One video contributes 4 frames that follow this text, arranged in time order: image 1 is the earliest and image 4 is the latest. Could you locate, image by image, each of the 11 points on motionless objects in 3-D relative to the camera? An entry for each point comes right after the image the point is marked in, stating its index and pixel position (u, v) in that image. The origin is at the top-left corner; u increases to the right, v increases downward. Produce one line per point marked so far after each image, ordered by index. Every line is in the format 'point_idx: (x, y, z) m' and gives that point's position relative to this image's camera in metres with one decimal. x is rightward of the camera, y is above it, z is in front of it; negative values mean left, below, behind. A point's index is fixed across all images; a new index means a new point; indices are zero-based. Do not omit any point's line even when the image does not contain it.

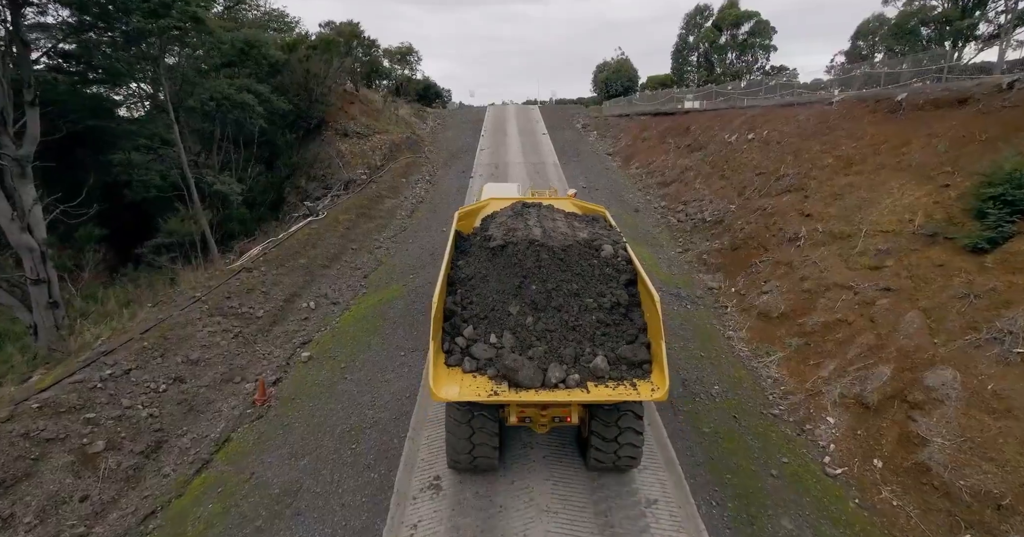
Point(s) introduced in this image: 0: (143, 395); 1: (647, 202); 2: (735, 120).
0: (-4.1, -1.4, +5.1) m
1: (+3.5, +1.6, +12.5) m
2: (+6.3, +4.0, +13.3) m
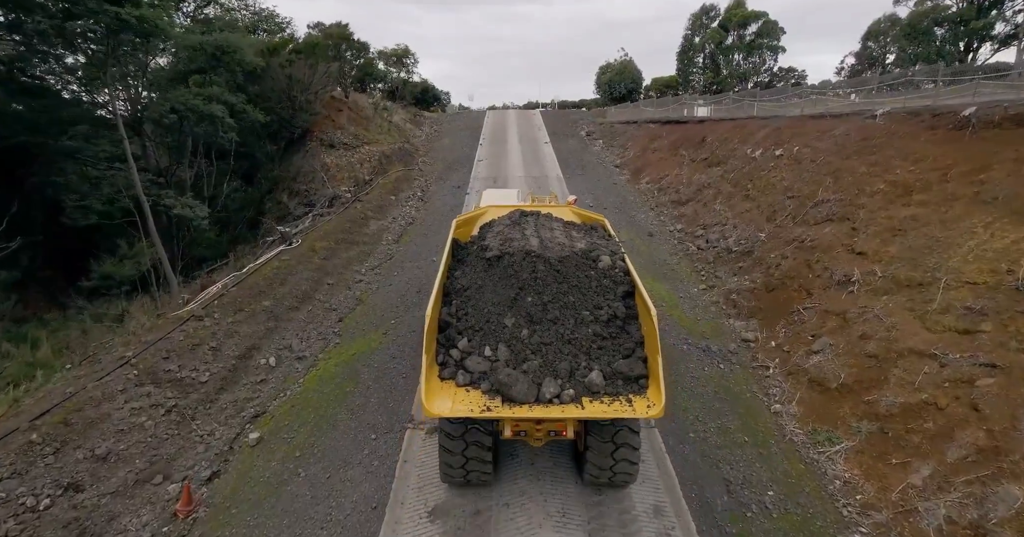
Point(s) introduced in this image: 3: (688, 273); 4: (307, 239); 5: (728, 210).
0: (-4.1, -2.1, +3.9) m
1: (+3.5, +0.9, +11.3) m
2: (+6.2, +3.4, +12.0) m
3: (+3.3, -0.1, +8.9) m
4: (-4.3, +0.6, +9.9) m
5: (+4.7, +1.2, +10.4) m
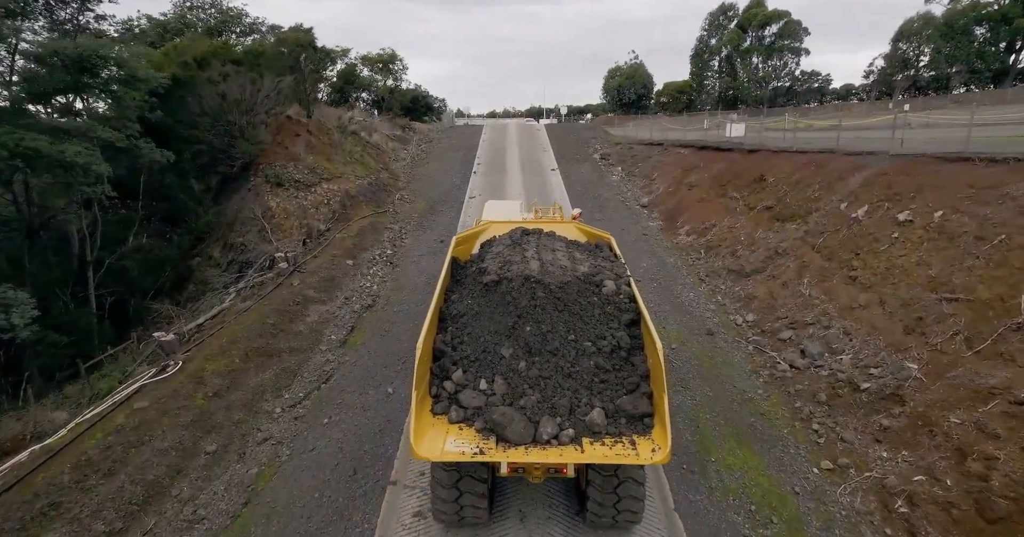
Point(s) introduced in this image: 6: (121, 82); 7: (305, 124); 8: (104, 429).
0: (-4.1, -3.8, +0.5) m
1: (+3.5, -0.8, +7.9) m
2: (+6.2, +1.6, +8.6) m
3: (+3.3, -1.8, +5.5) m
4: (-4.3, -1.2, +6.6) m
5: (+4.7, -0.5, +7.0) m
6: (-7.3, +3.5, +8.3) m
7: (-6.3, +4.4, +14.4) m
8: (-4.4, -1.7, +5.1) m
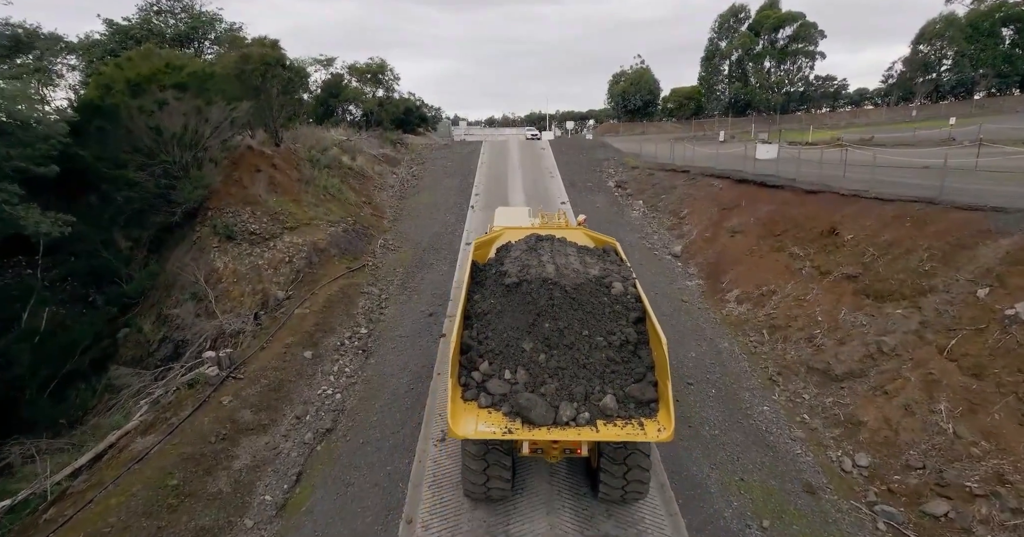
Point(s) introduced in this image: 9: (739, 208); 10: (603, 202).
0: (-3.9, -5.2, -1.9) m
1: (+3.6, -2.2, +5.5) m
2: (+6.3, +0.3, +6.3) m
3: (+3.4, -3.2, +3.1) m
4: (-4.2, -2.6, +4.2) m
5: (+4.8, -1.9, +4.6) m
6: (-7.1, +2.0, +5.9) m
7: (-6.2, +2.9, +12.1) m
8: (-4.2, -3.2, +2.7) m
9: (+5.3, +1.5, +11.0) m
10: (+2.7, +2.0, +14.1) m
